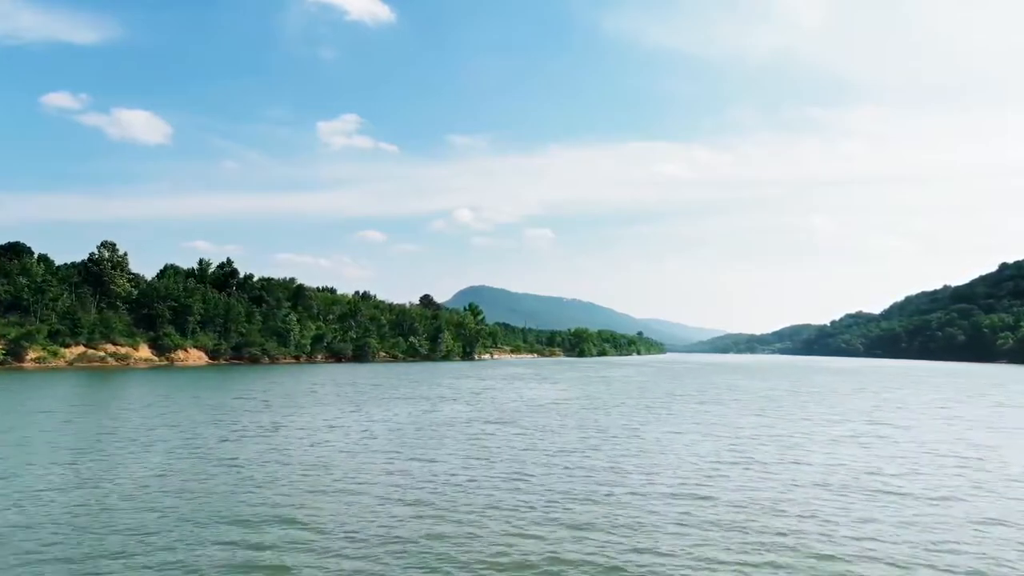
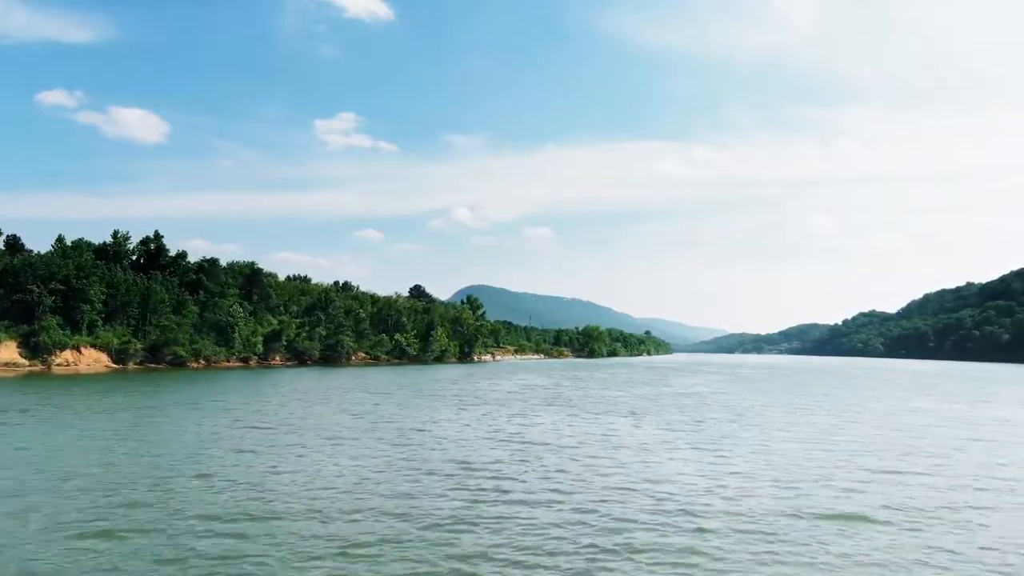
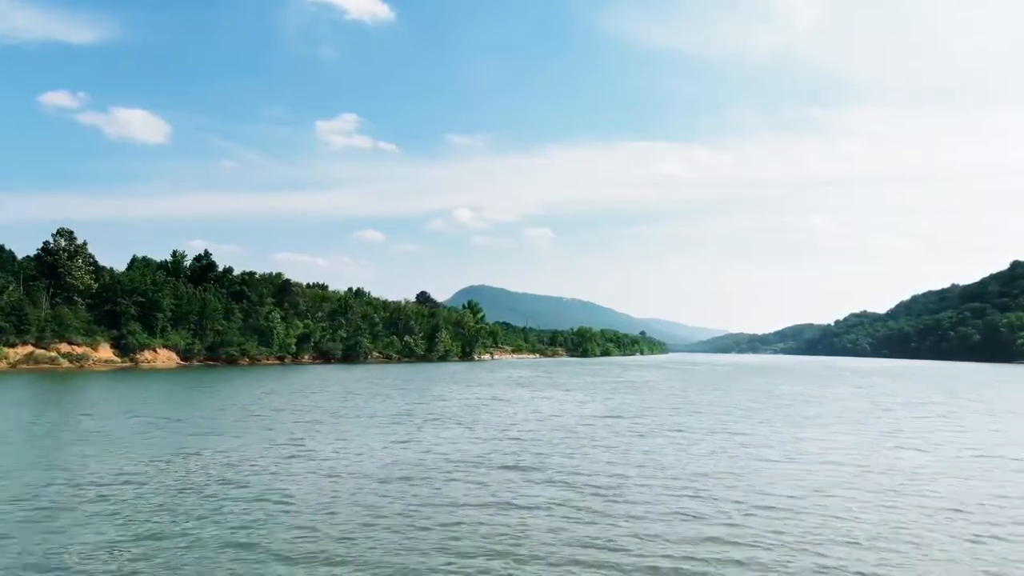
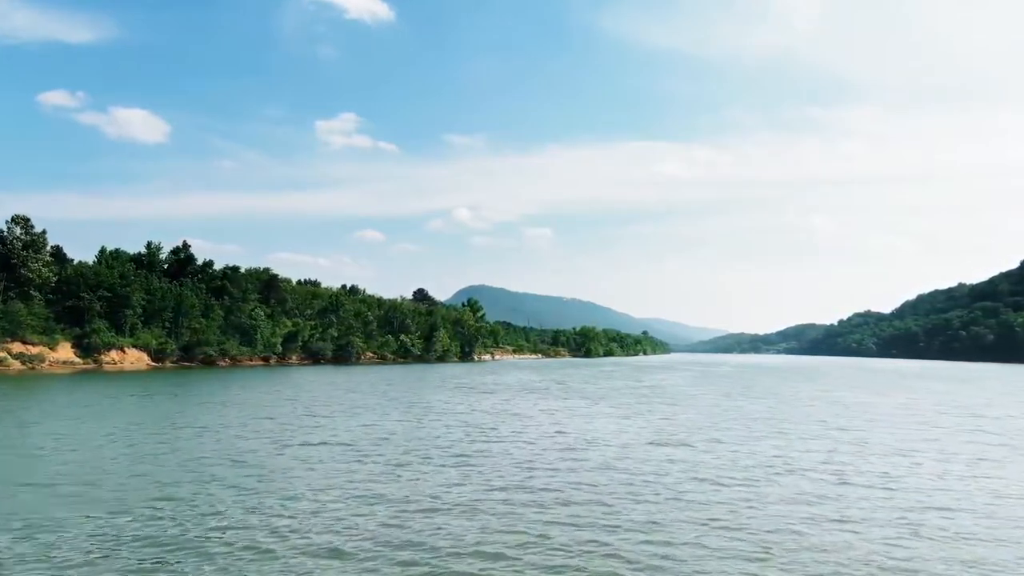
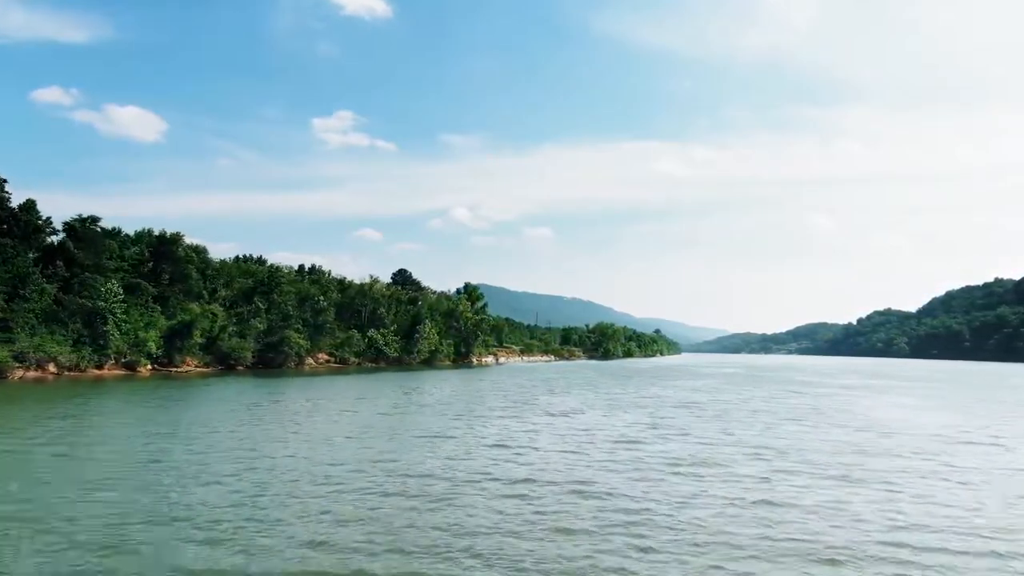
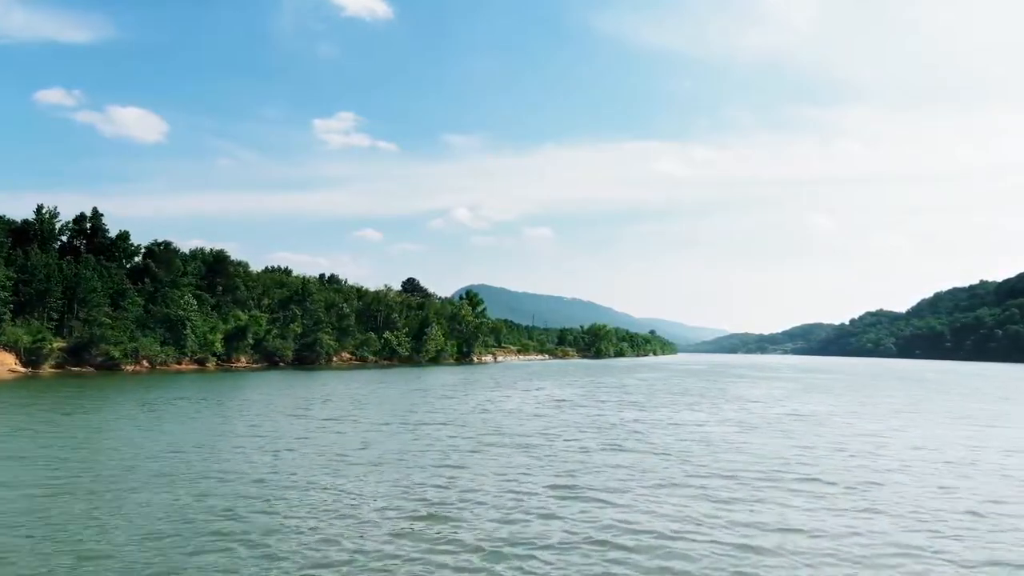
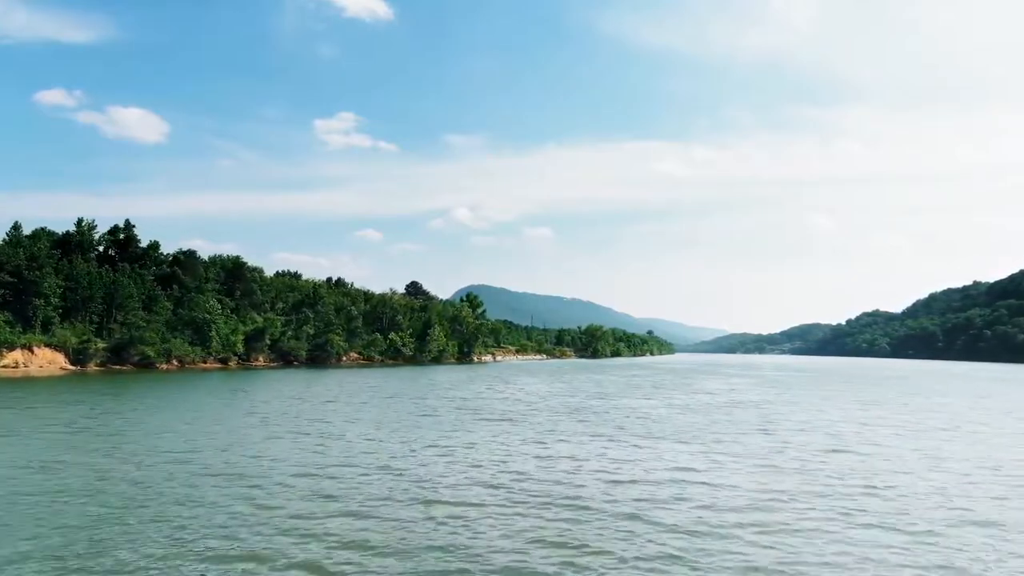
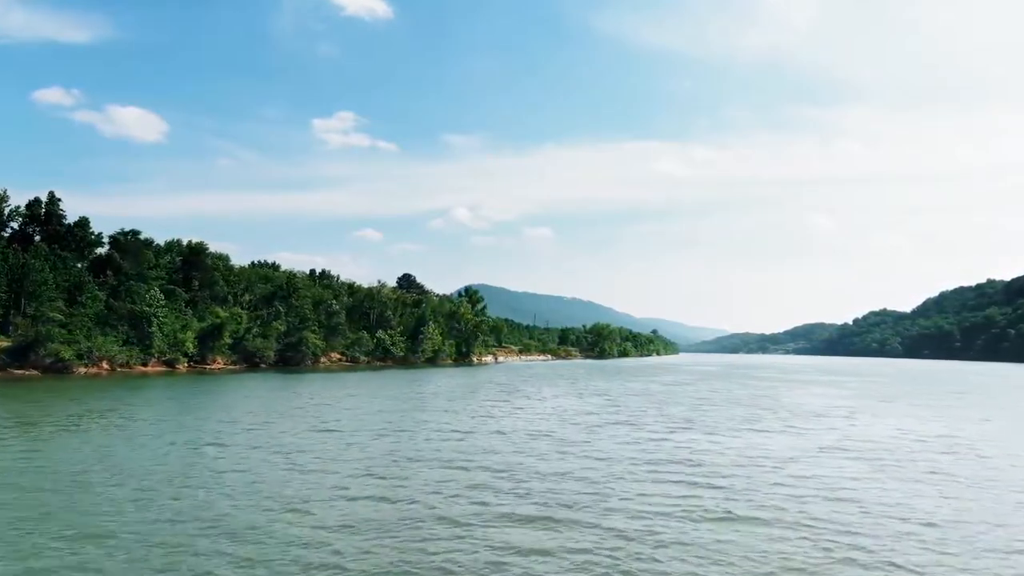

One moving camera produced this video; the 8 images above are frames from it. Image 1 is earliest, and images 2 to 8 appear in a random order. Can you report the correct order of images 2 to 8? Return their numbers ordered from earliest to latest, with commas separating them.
3, 4, 2, 7, 6, 8, 5
